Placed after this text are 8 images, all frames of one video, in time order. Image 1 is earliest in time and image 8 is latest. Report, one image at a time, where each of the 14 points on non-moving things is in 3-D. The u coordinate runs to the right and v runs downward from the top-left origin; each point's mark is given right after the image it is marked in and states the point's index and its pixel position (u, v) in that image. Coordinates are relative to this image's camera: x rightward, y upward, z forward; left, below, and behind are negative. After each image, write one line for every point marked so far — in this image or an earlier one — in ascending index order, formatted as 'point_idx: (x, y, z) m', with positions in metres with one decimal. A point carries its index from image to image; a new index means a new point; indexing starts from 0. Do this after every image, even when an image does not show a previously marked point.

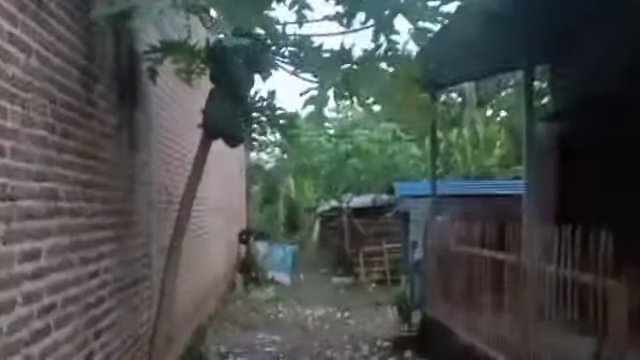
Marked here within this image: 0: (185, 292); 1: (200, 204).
0: (-1.9, -1.6, +9.5) m
1: (-1.9, -0.4, +10.5) m
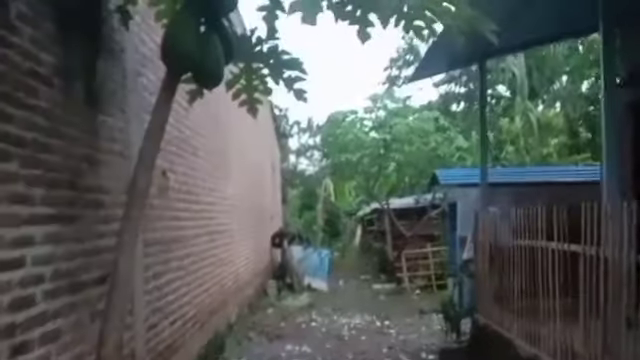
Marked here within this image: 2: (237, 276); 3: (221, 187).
0: (-1.5, -1.4, +8.2) m
1: (-1.5, -0.2, +9.2) m
2: (-1.5, -1.7, +11.7) m
3: (-1.5, -0.1, +9.8) m
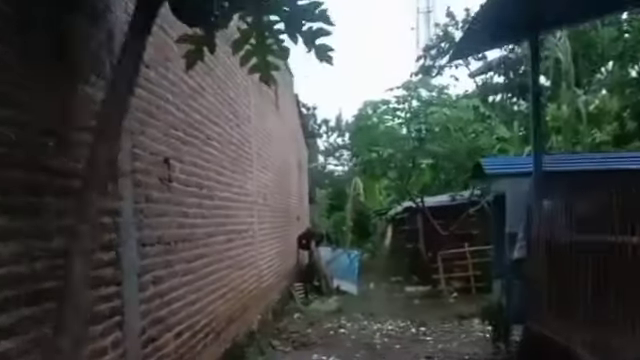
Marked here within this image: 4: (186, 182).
0: (-1.2, -1.3, +7.3) m
1: (-1.1, -0.1, +8.3) m
2: (-1.0, -1.6, +10.8) m
3: (-1.1, 0.0, +8.9) m
4: (-1.2, 0.0, +6.1) m
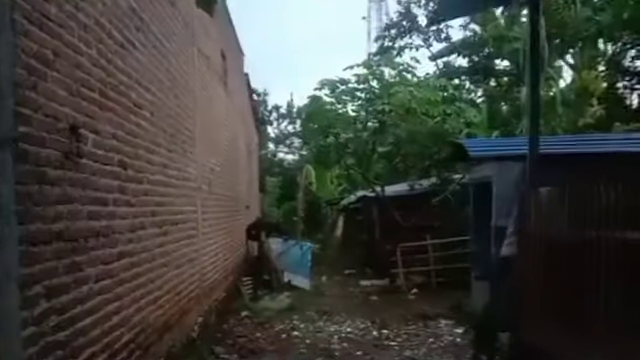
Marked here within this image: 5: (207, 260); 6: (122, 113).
0: (-1.6, -1.1, +5.9) m
1: (-1.6, +0.1, +6.9) m
2: (-1.7, -1.4, +9.4) m
3: (-1.6, +0.2, +7.5) m
4: (-1.5, +0.1, +4.7) m
5: (-1.7, -1.2, +9.9) m
6: (-1.5, +0.5, +5.2) m
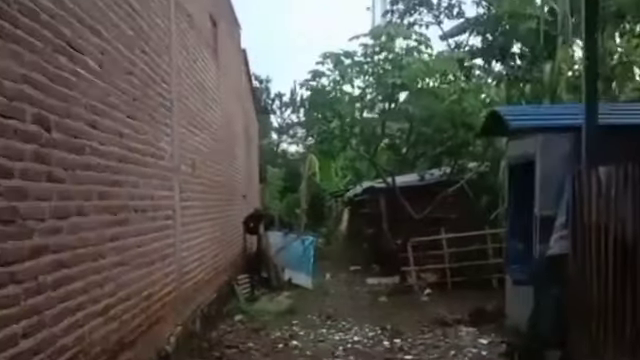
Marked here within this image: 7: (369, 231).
0: (-1.6, -1.0, +4.4) m
1: (-1.6, +0.2, +5.4) m
2: (-1.7, -1.2, +7.9) m
3: (-1.6, +0.4, +6.0) m
4: (-1.5, +0.3, +3.2) m
5: (-1.7, -1.0, +8.4) m
6: (-1.6, +0.7, +3.7) m
7: (+1.3, -1.4, +18.2) m
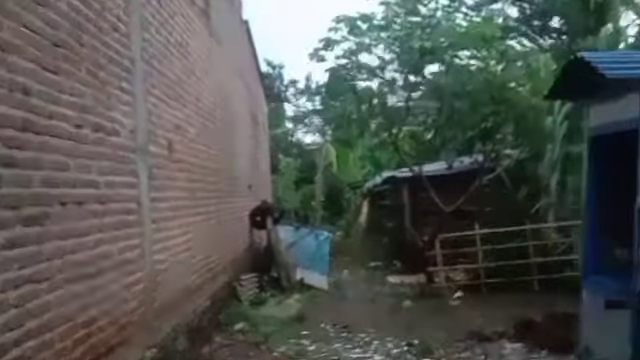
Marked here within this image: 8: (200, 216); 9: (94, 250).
0: (-1.6, -0.8, +2.7) m
1: (-1.5, +0.4, +3.7) m
2: (-1.5, -1.0, +6.2) m
3: (-1.5, +0.5, +4.3) m
4: (-1.6, +0.4, +1.5) m
5: (-1.5, -0.8, +6.8) m
6: (-1.6, +0.8, +2.1) m
7: (+1.7, -1.1, +16.5) m
8: (-1.5, -0.5, +8.3) m
9: (-1.5, -0.5, +4.5) m
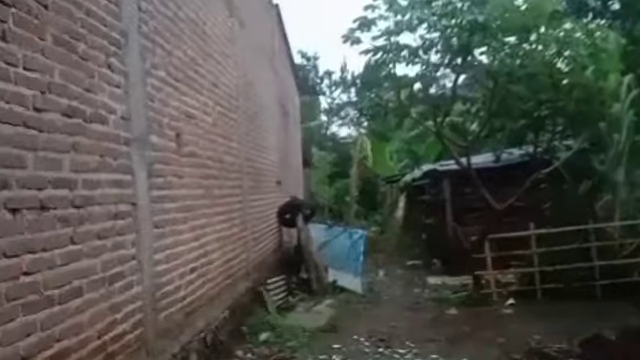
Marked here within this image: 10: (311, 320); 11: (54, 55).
0: (-1.5, -0.8, +1.8) m
1: (-1.4, +0.4, +2.8) m
2: (-1.3, -1.0, +5.3) m
3: (-1.4, +0.6, +3.3) m
4: (-1.5, +0.4, +0.5) m
5: (-1.2, -0.8, +5.8) m
6: (-1.5, +0.8, +1.1) m
7: (+2.5, -1.0, +15.3) m
8: (-1.1, -0.4, +7.3) m
9: (-1.4, -0.5, +3.6) m
10: (-0.1, -2.0, +9.4) m
11: (-1.4, +0.7, +3.6) m
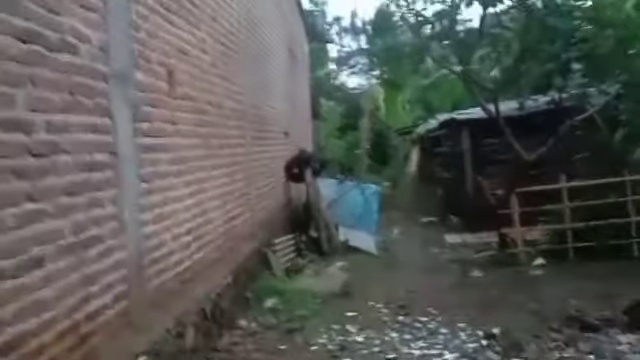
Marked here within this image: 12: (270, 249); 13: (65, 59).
0: (-1.4, -0.7, +1.0) m
1: (-1.3, +0.6, +1.9) m
2: (-1.2, -0.6, +4.5) m
3: (-1.3, +0.8, +2.5) m
4: (-1.5, +0.4, -0.3) m
5: (-1.1, -0.4, +5.0) m
6: (-1.5, +0.9, +0.2) m
7: (+2.7, +0.1, +14.5) m
8: (-1.0, +0.1, +6.5) m
9: (-1.3, -0.2, +2.8) m
10: (0.0, -1.4, +8.7) m
11: (-1.3, +0.9, +2.7) m
12: (-0.8, -1.1, +9.3) m
13: (-1.3, +0.6, +3.4) m
